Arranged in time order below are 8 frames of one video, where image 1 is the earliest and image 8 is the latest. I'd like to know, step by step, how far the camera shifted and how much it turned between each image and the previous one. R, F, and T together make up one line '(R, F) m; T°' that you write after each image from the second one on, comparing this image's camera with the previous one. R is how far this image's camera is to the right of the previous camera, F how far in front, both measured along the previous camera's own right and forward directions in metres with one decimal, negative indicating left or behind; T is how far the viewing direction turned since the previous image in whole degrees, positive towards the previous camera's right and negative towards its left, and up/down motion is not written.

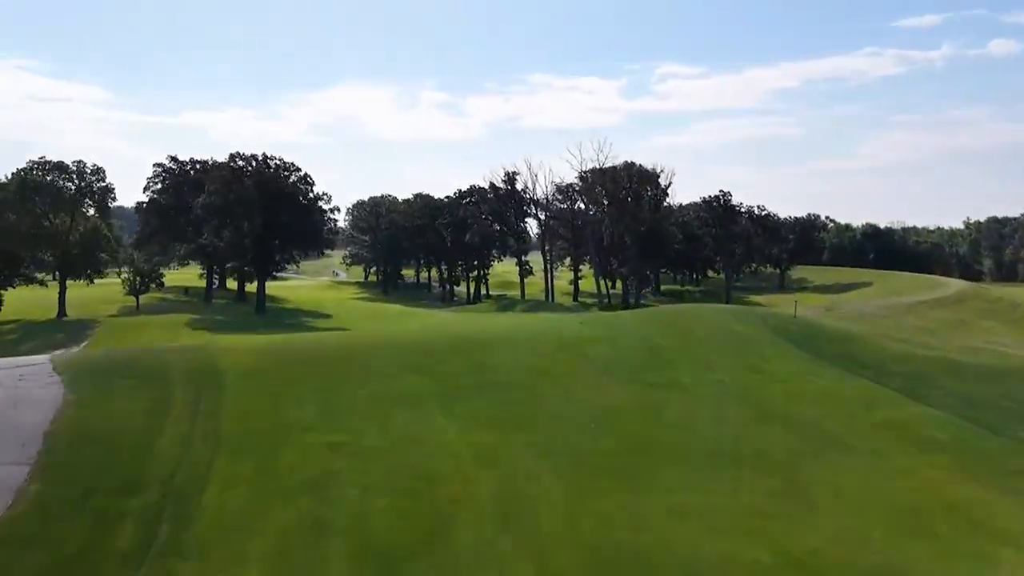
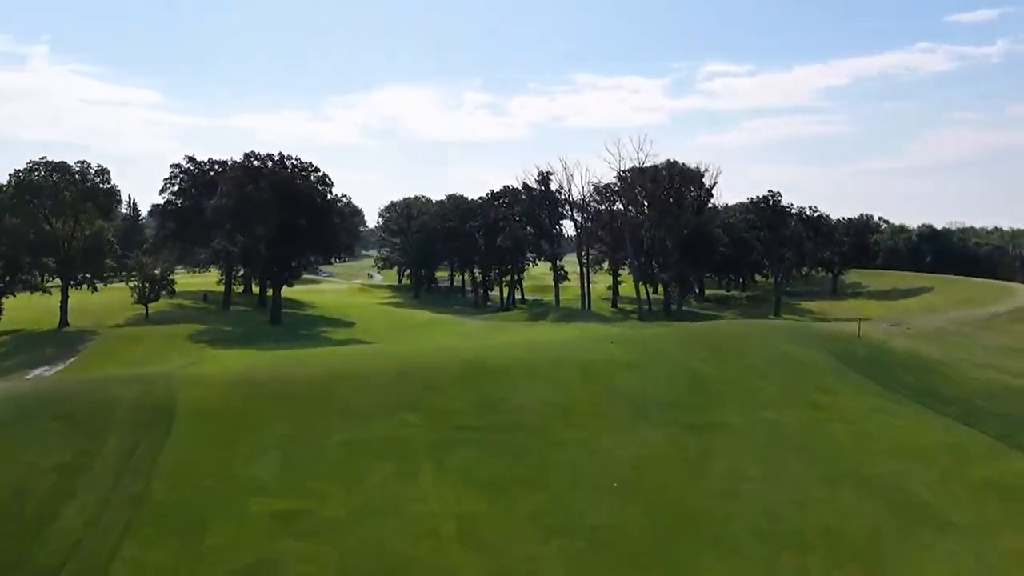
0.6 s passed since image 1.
(+0.8, +4.2) m; -3°
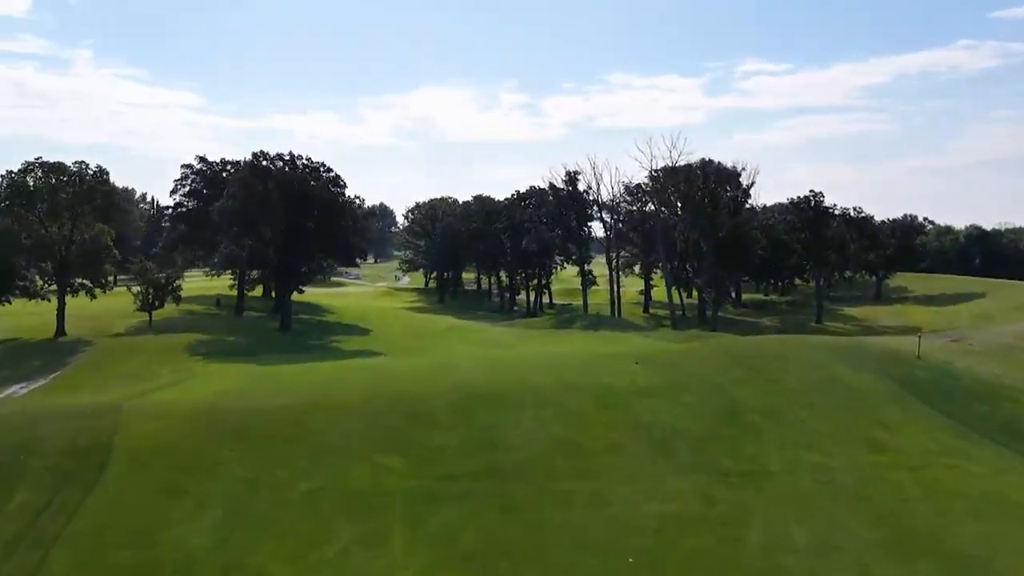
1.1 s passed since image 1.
(+0.7, +3.5) m; -2°
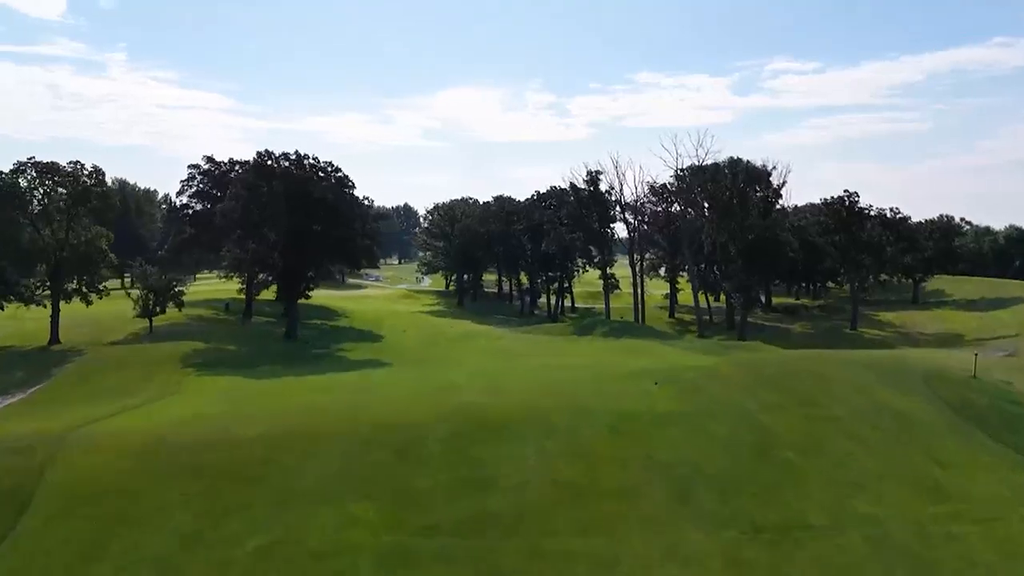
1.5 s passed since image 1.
(+0.6, +2.8) m; -2°
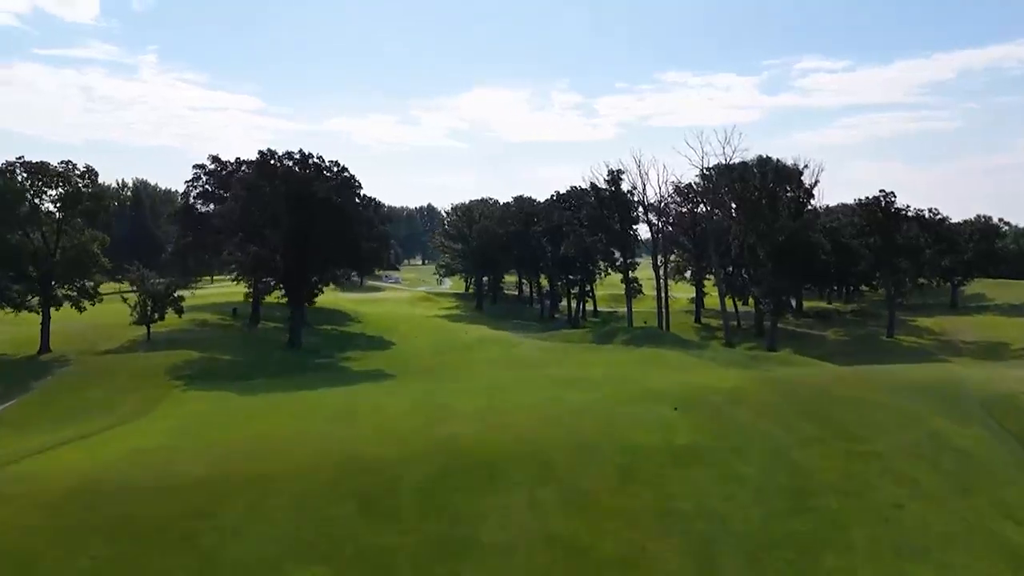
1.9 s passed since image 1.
(+0.6, +2.8) m; -2°
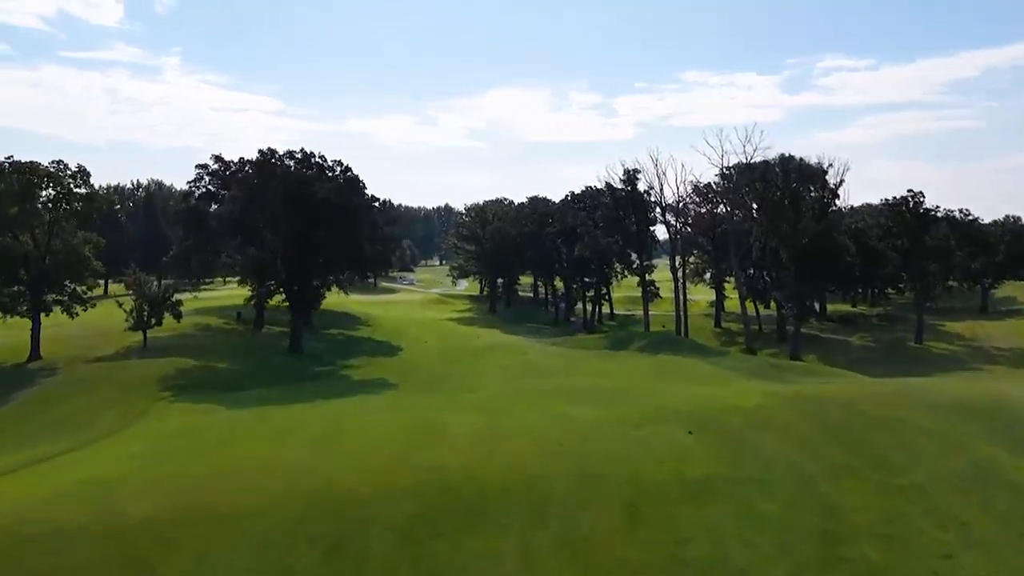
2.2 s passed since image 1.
(+0.5, +2.1) m; -1°
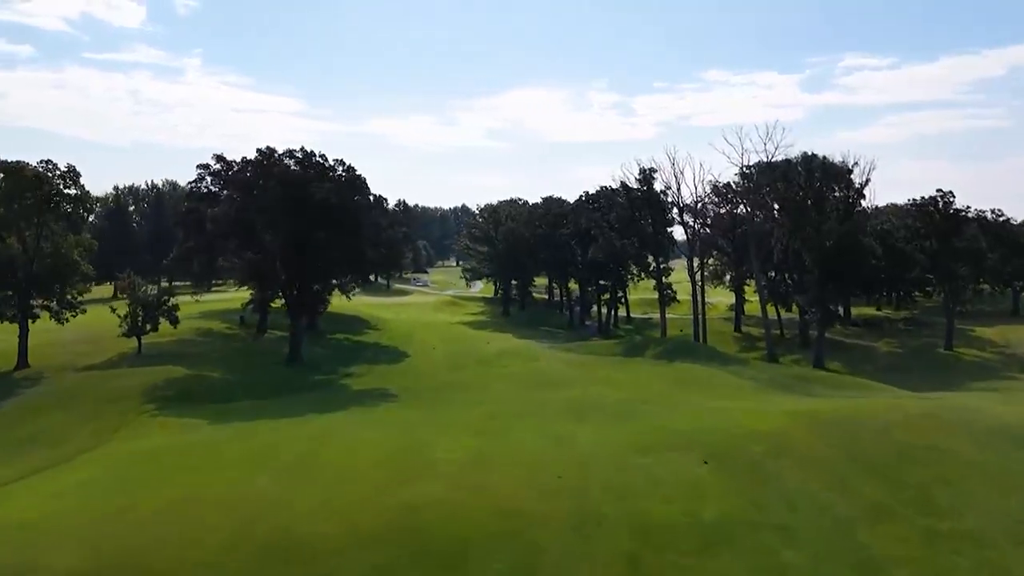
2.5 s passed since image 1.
(+0.5, +2.1) m; -1°
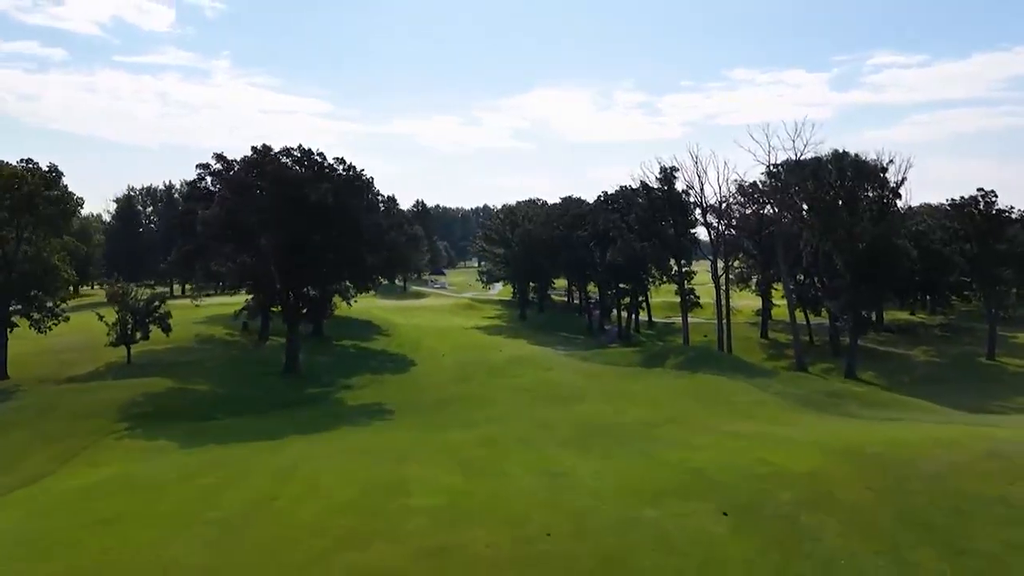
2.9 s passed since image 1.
(+0.7, +2.8) m; -2°
